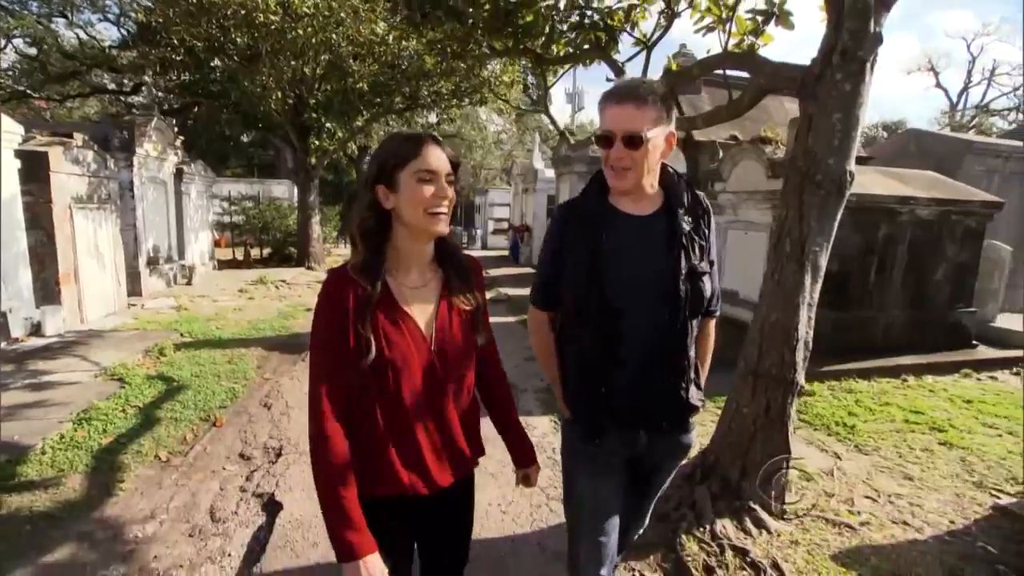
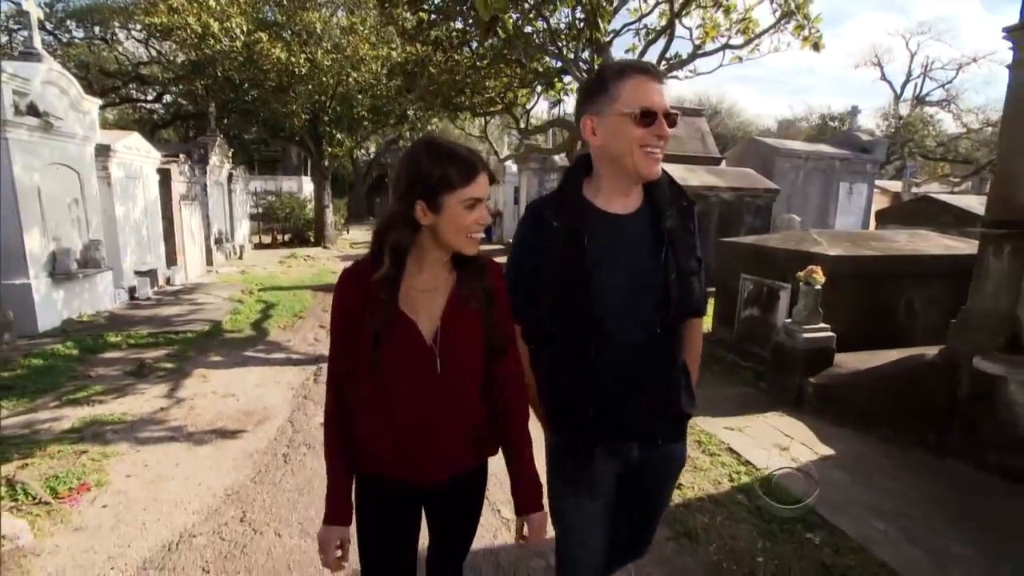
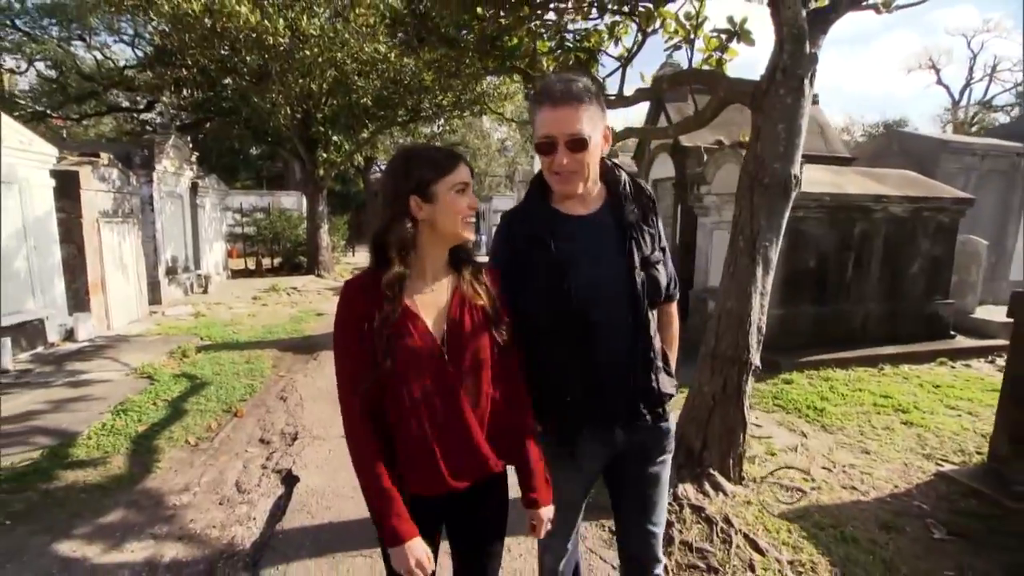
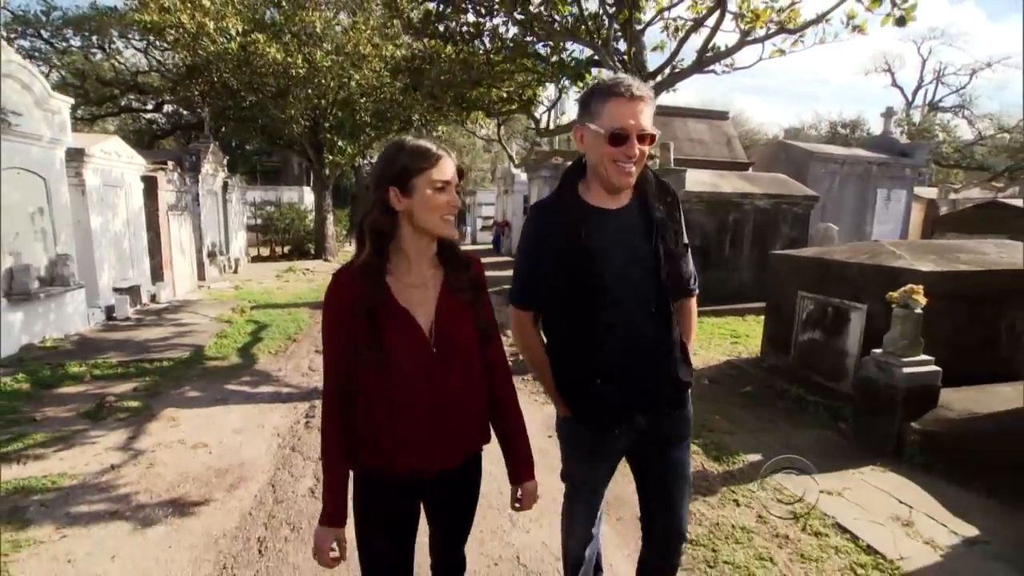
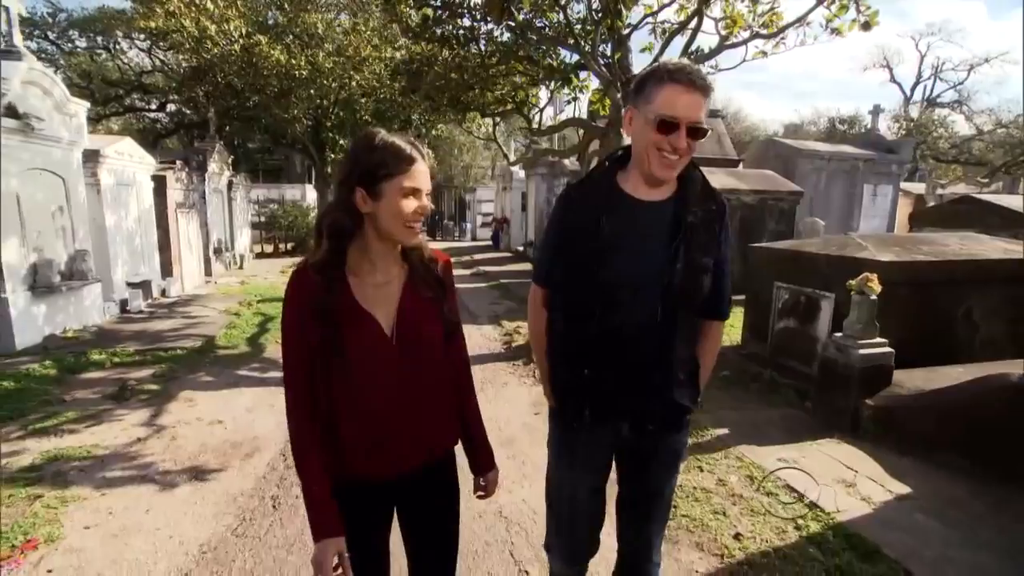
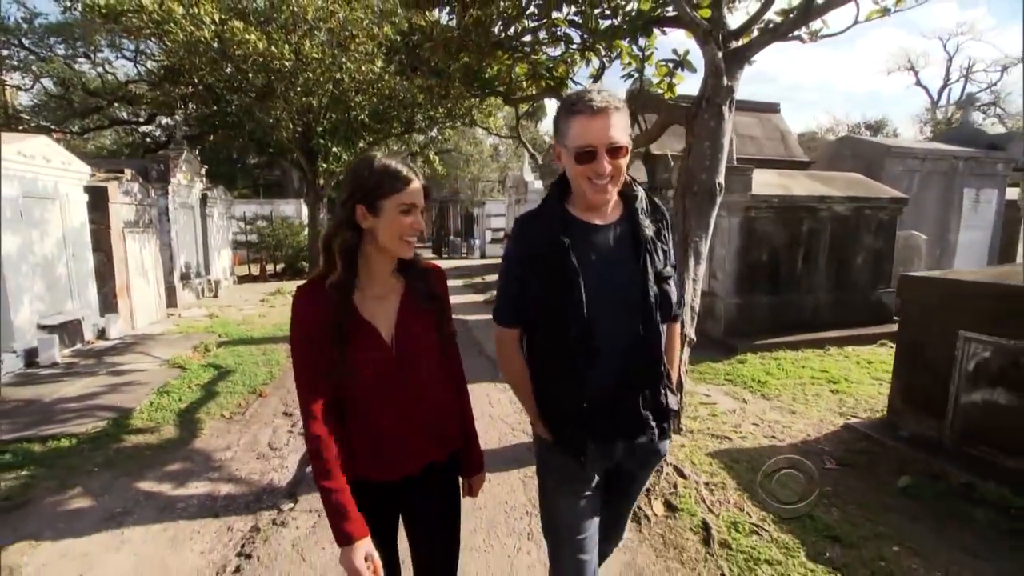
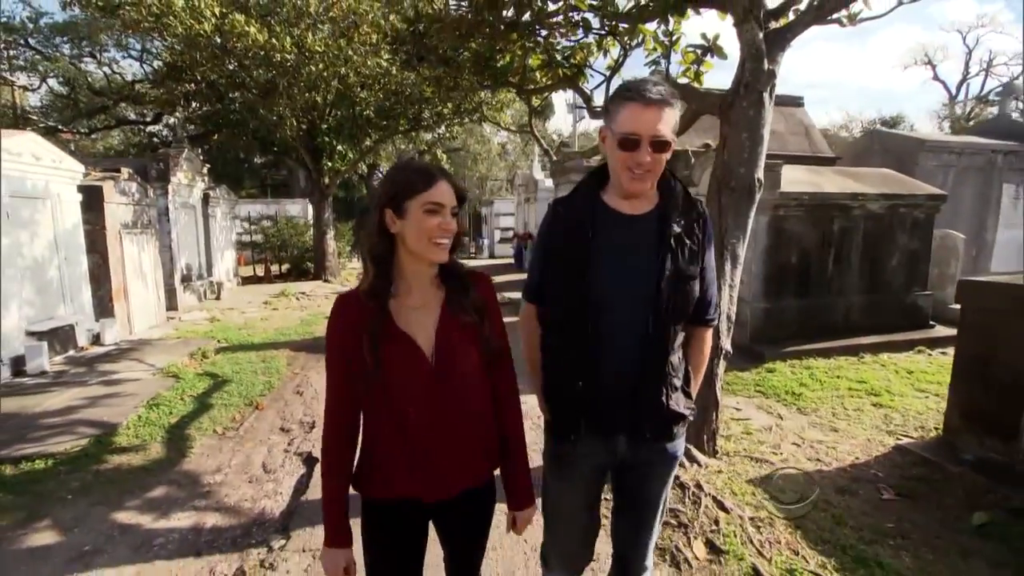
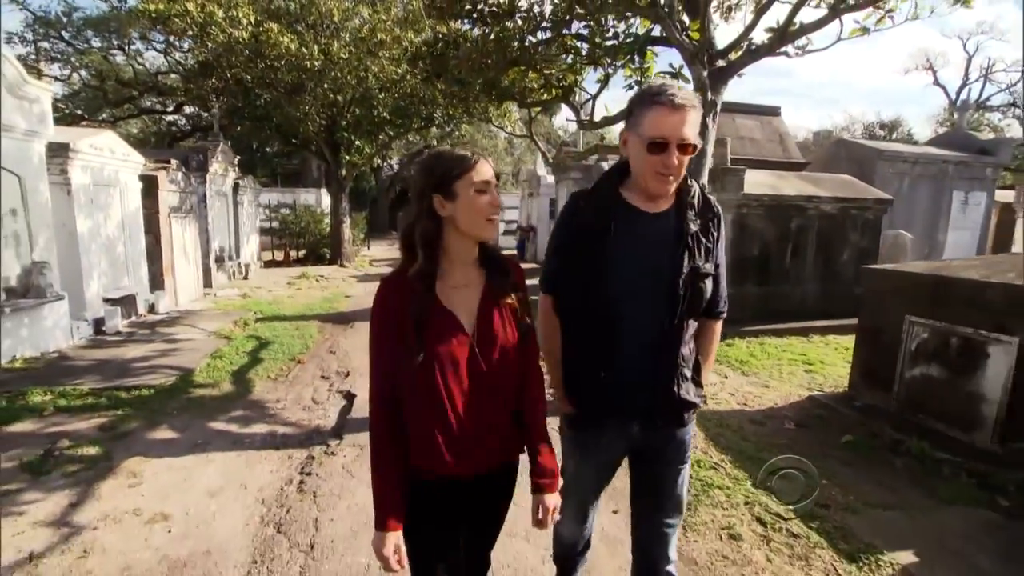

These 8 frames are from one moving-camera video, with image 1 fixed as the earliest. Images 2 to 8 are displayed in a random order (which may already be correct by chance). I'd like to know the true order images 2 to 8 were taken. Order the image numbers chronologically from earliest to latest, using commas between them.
3, 7, 6, 8, 4, 5, 2
